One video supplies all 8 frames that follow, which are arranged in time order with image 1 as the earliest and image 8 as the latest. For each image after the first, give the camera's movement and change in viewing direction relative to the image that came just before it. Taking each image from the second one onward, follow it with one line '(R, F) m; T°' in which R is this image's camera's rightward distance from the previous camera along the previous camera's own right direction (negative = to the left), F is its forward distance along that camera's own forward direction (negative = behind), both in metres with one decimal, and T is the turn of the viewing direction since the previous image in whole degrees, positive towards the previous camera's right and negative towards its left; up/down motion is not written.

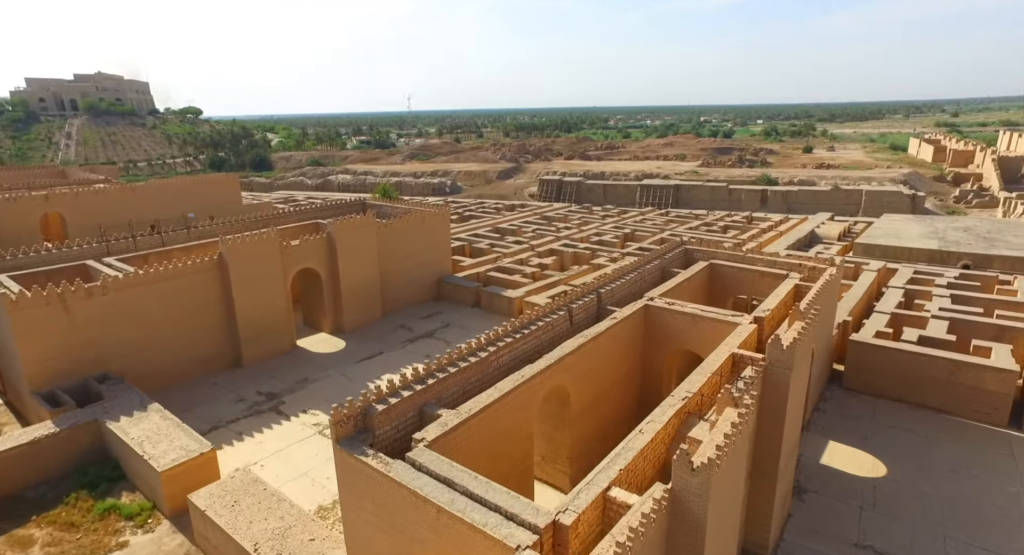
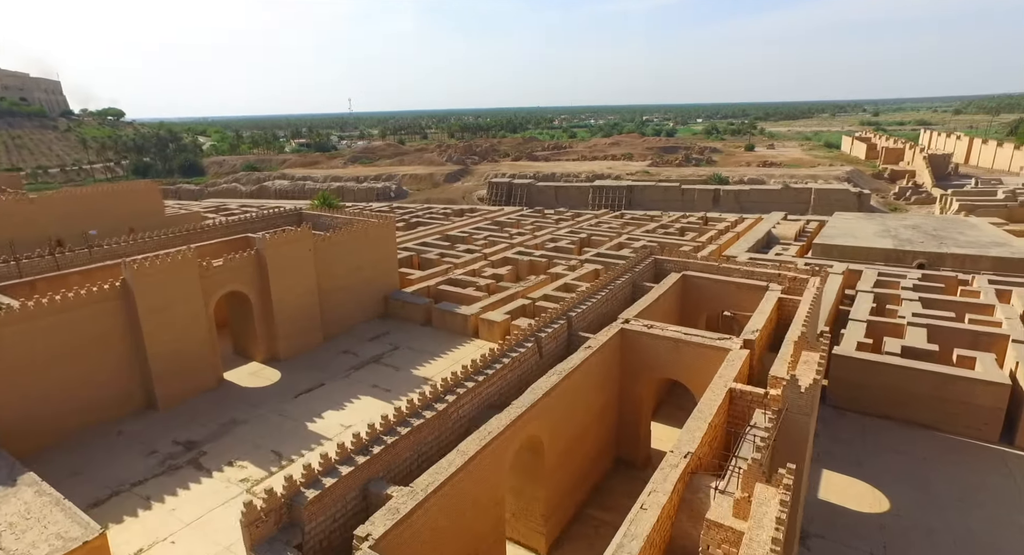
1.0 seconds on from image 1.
(-0.1, +1.3) m; +5°
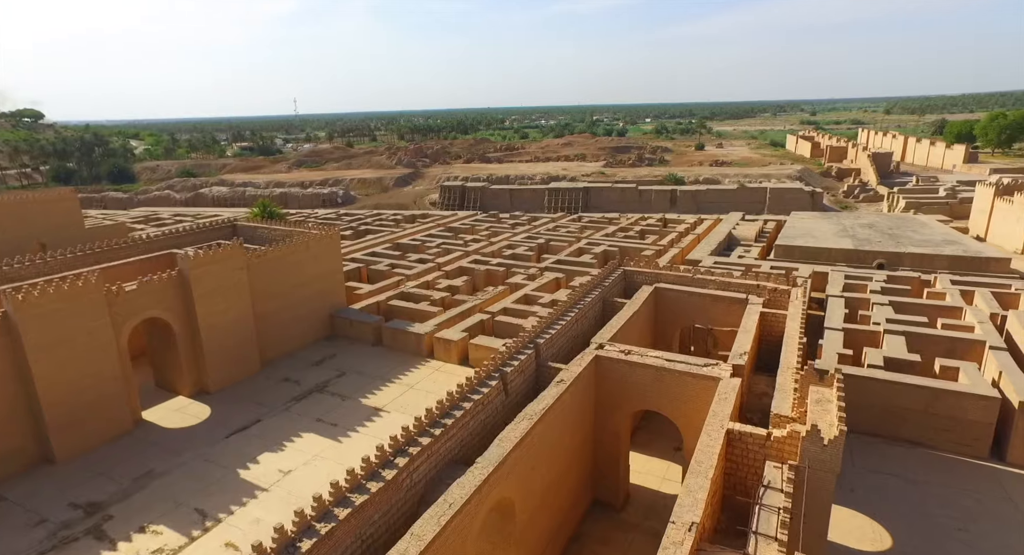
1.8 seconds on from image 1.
(0.0, +1.1) m; +5°
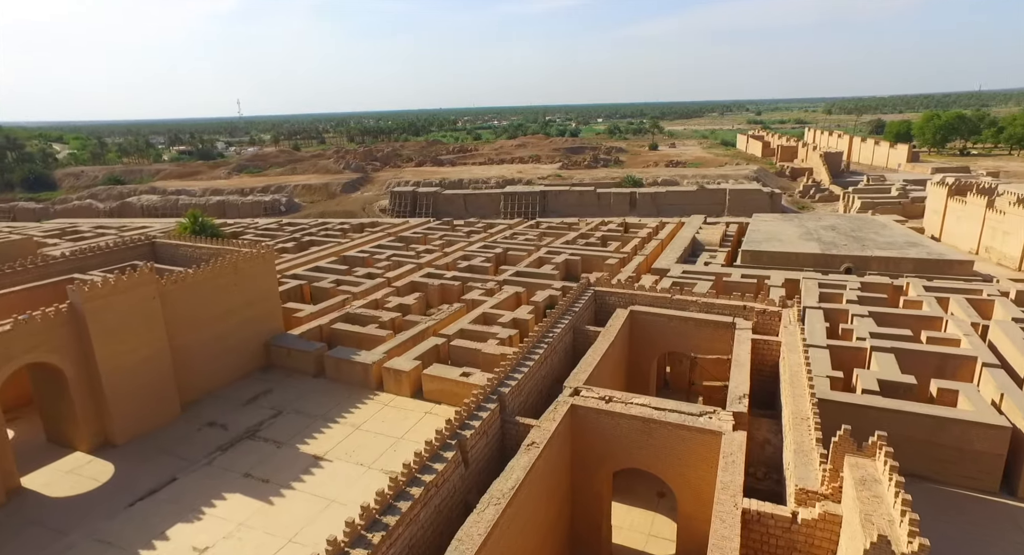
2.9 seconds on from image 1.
(0.0, +1.3) m; +4°
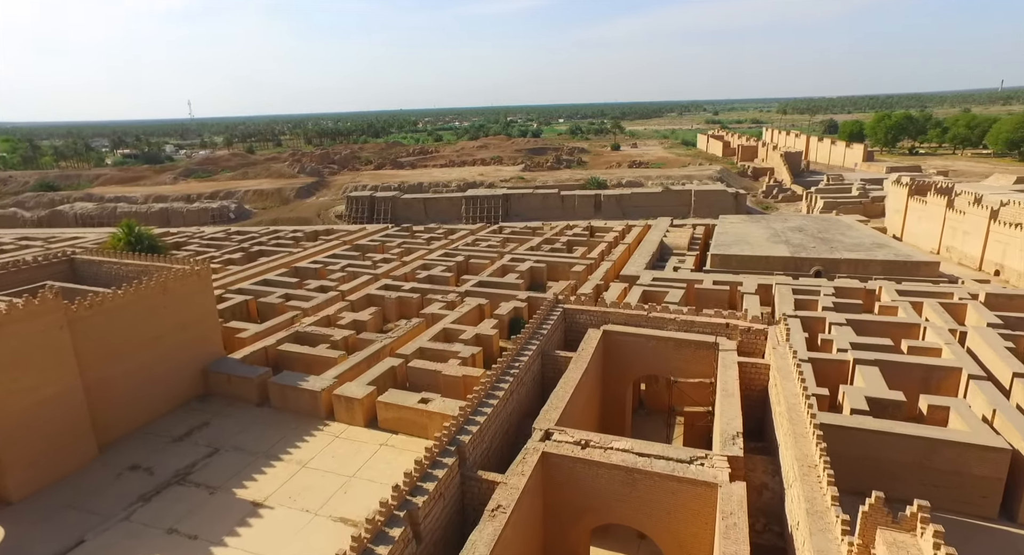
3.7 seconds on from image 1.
(+0.1, +0.9) m; +4°
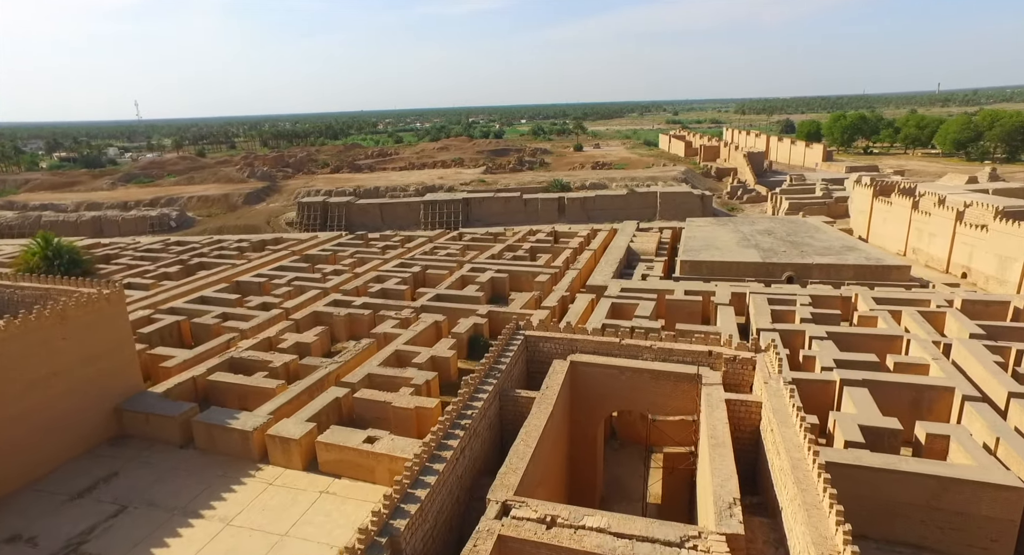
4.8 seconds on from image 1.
(+0.2, +1.1) m; +4°
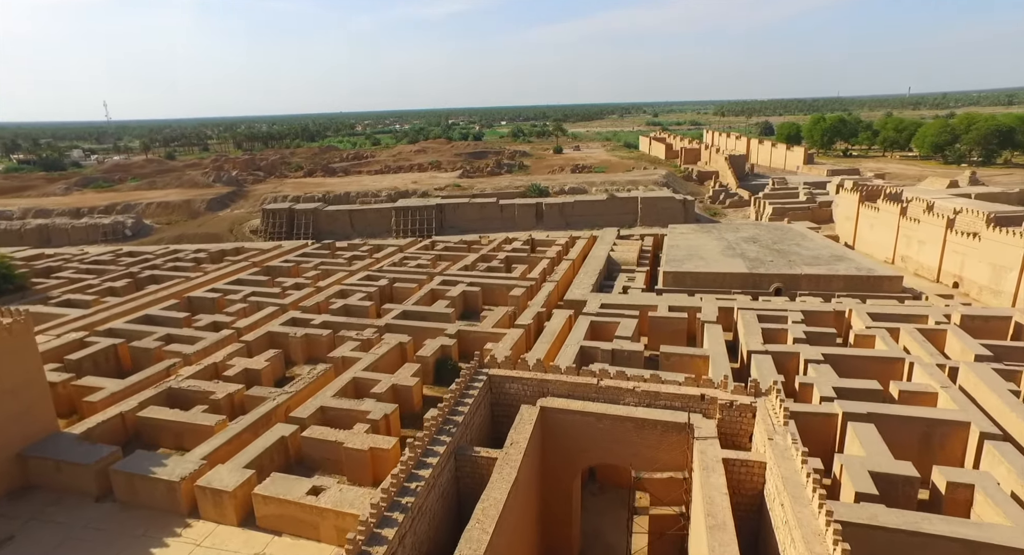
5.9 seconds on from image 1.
(+0.3, +1.1) m; +2°
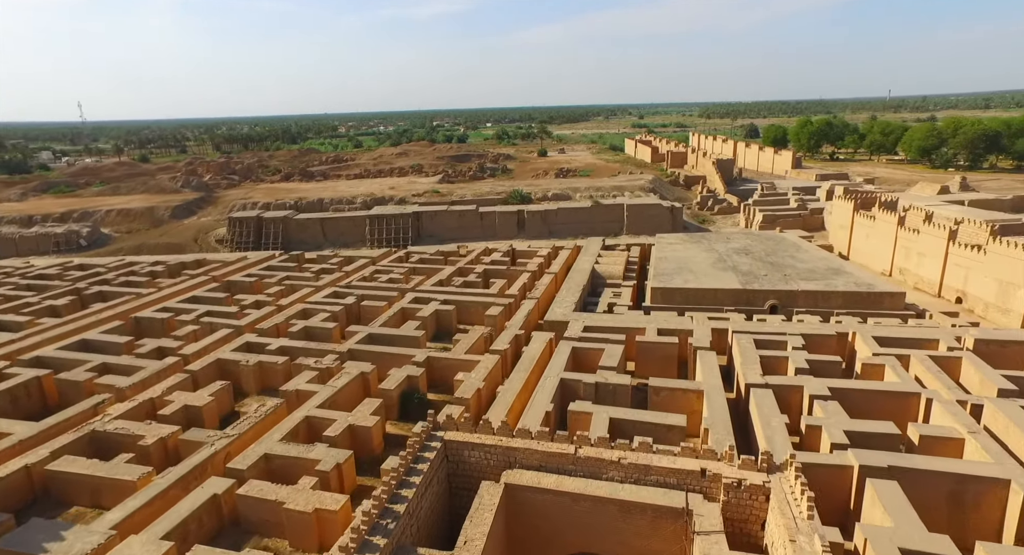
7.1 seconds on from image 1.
(+0.3, +1.2) m; +1°
